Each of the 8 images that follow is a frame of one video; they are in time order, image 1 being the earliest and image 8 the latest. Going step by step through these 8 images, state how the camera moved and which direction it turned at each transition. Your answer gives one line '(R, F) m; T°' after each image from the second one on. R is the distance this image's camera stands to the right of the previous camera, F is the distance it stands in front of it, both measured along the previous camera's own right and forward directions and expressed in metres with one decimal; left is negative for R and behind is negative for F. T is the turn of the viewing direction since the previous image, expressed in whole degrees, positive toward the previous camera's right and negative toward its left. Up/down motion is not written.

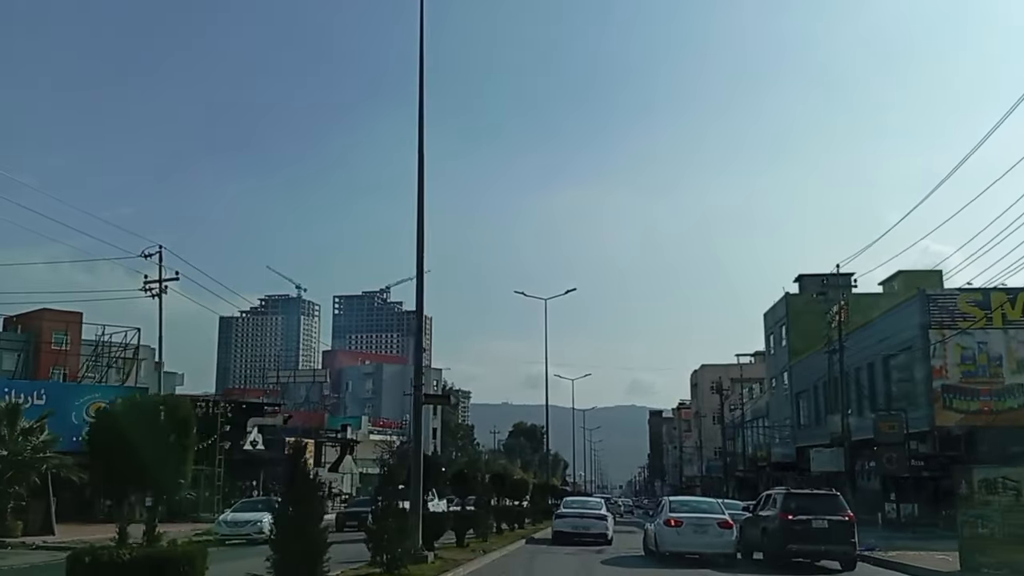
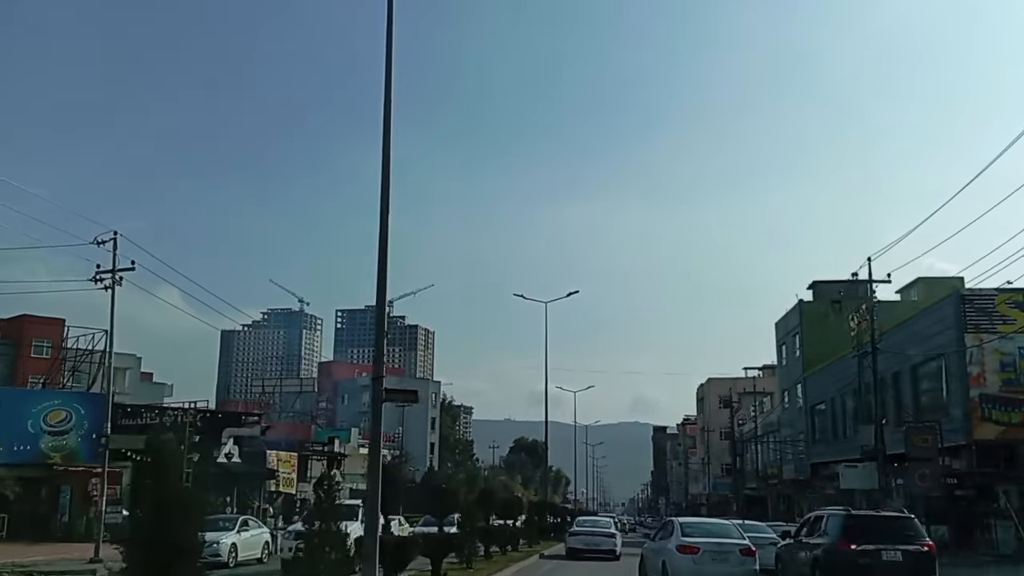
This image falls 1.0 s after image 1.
(+0.3, +3.4) m; 0°
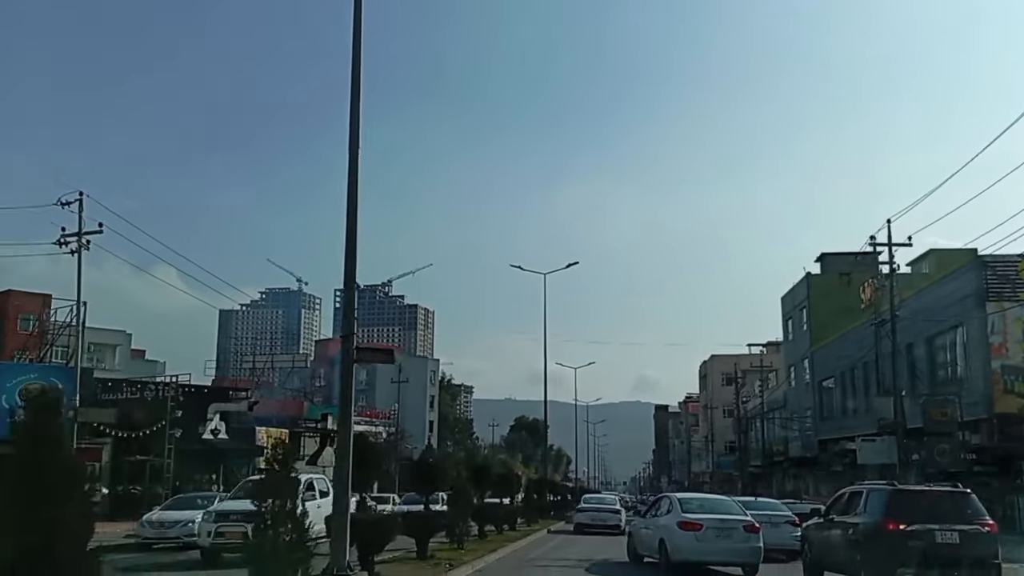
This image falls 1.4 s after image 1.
(+0.1, +1.8) m; 0°
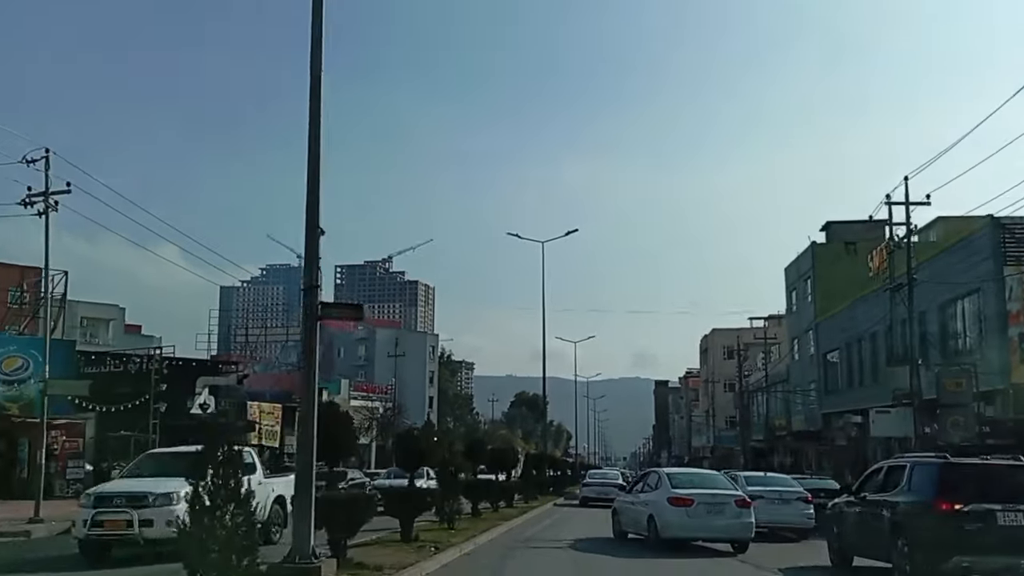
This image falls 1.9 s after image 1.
(+0.1, +1.4) m; 0°
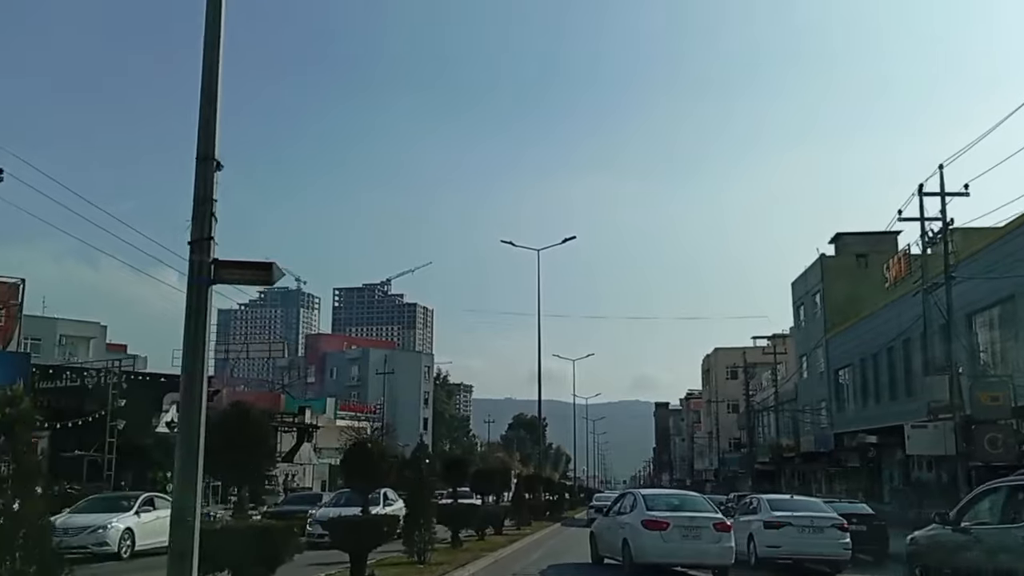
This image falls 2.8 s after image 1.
(+0.3, +2.9) m; 0°
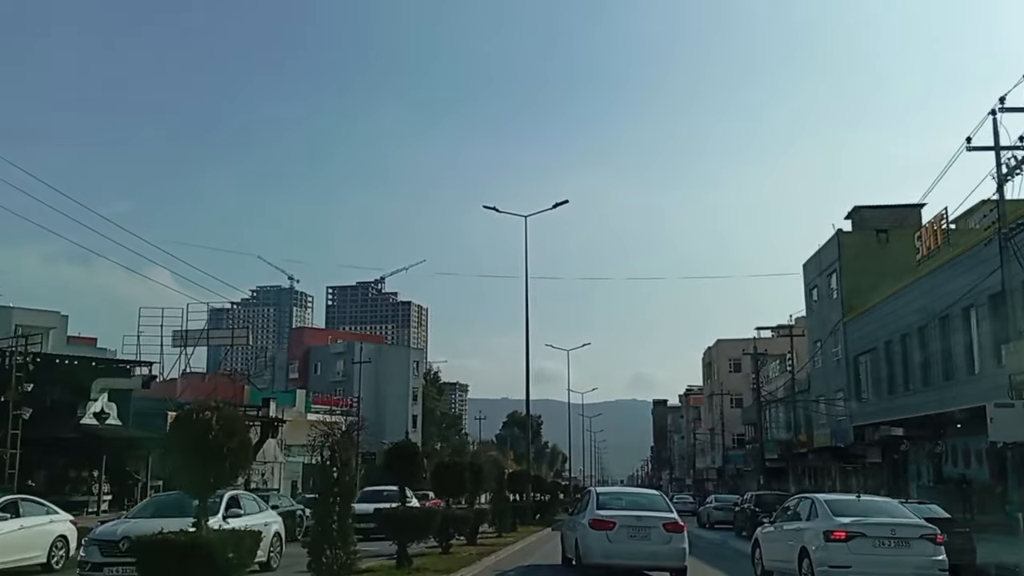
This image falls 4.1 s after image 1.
(+0.4, +5.0) m; 0°
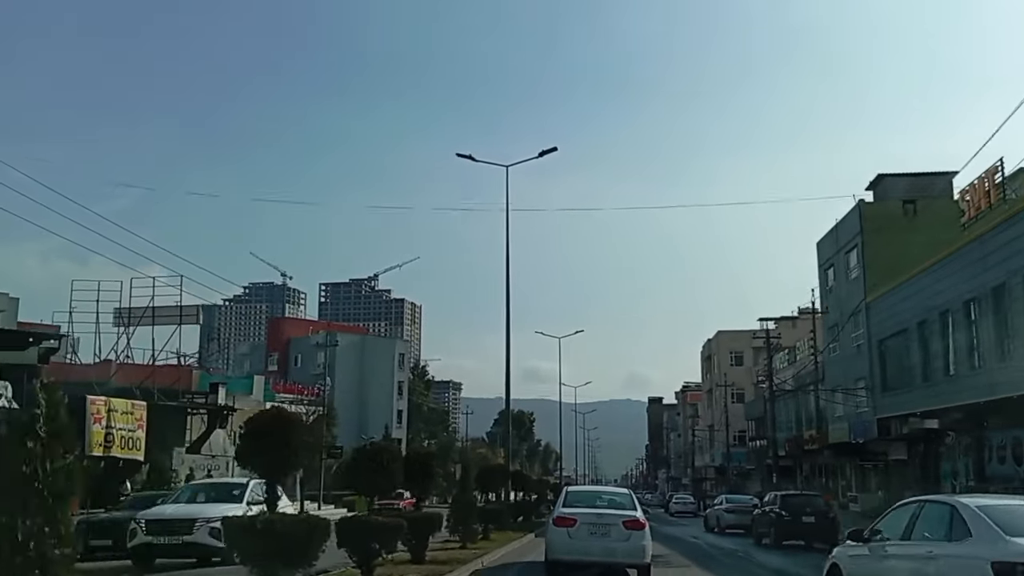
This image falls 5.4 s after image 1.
(+0.5, +5.6) m; 0°
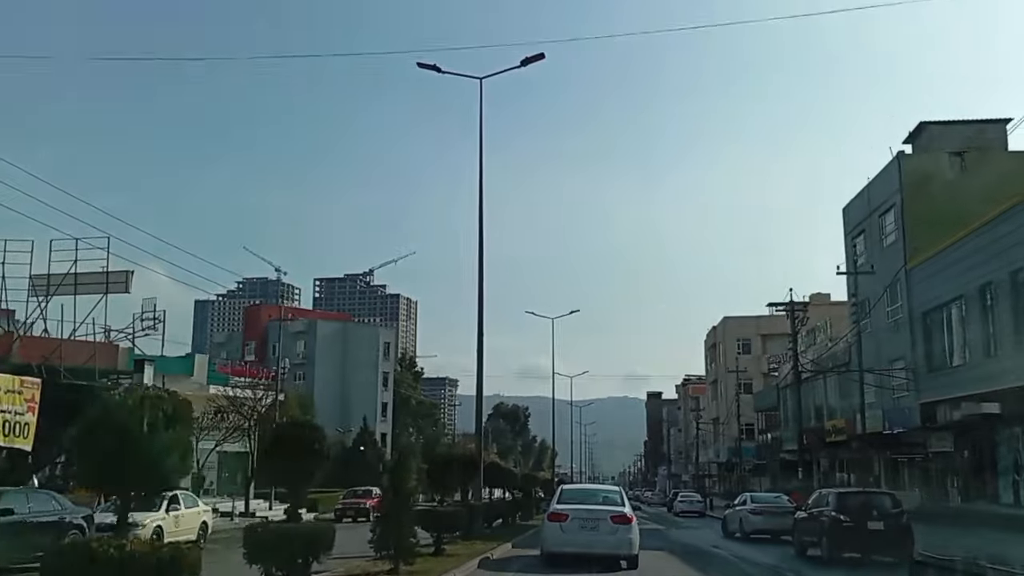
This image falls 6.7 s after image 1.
(+0.6, +6.5) m; 0°
